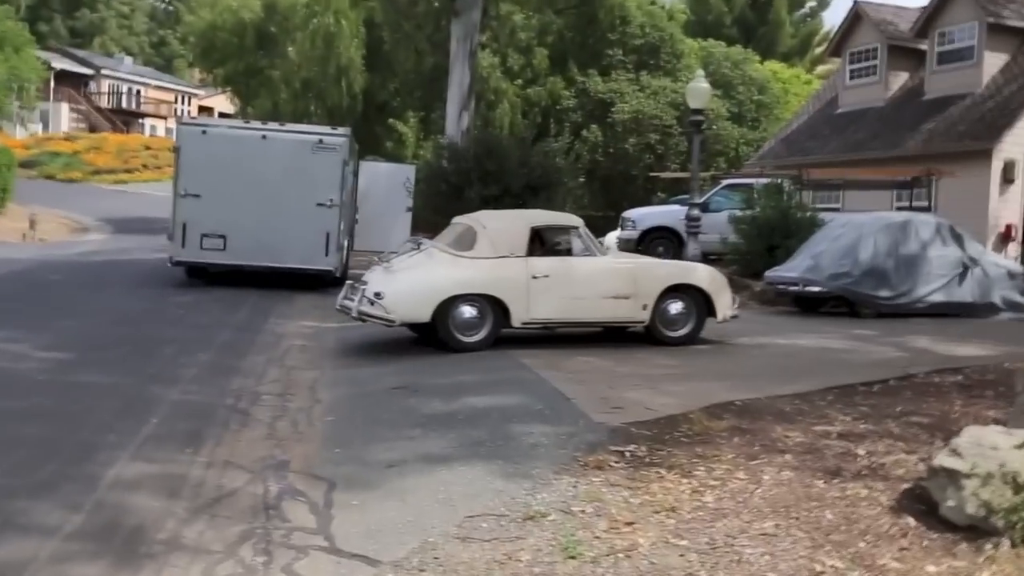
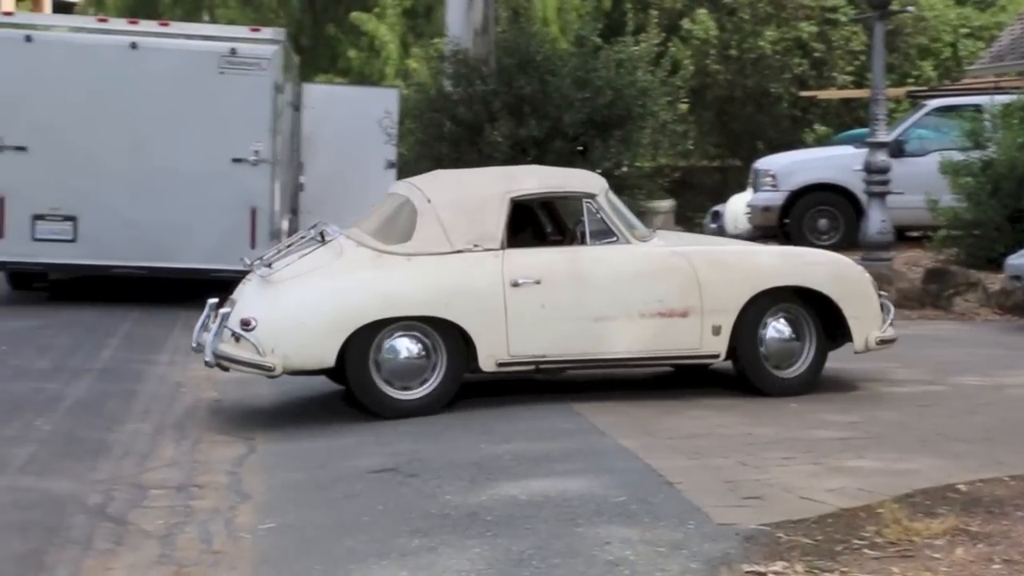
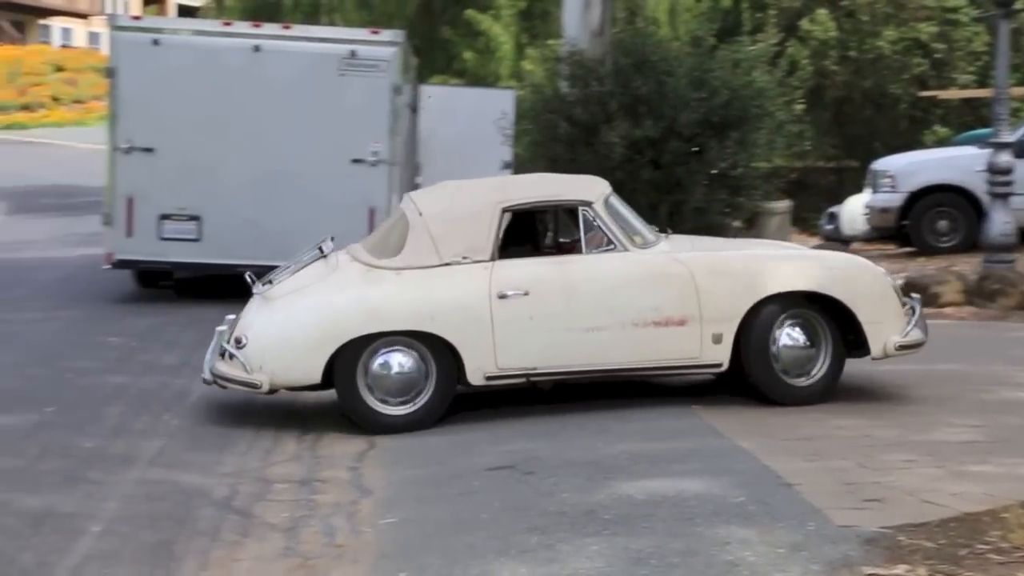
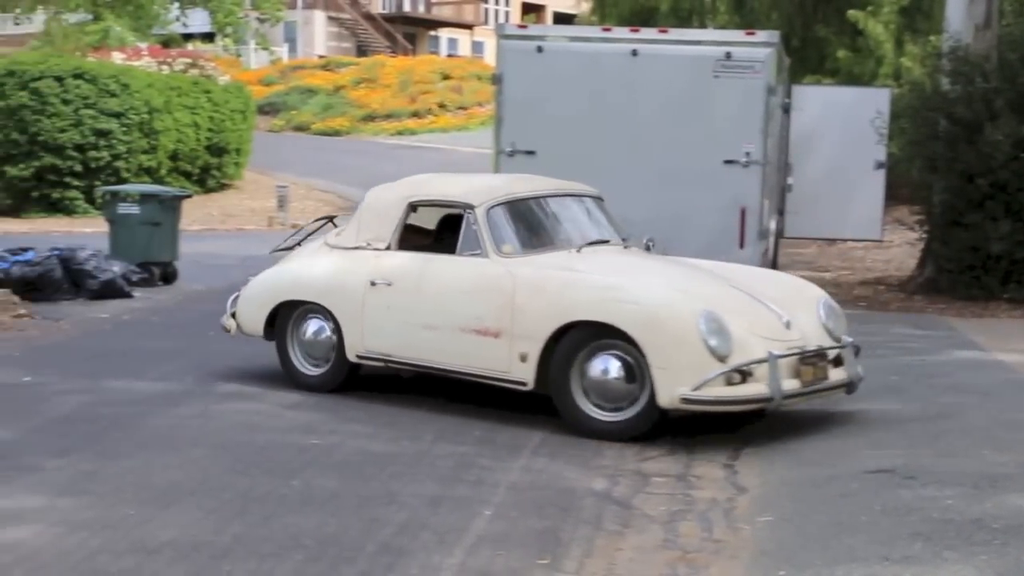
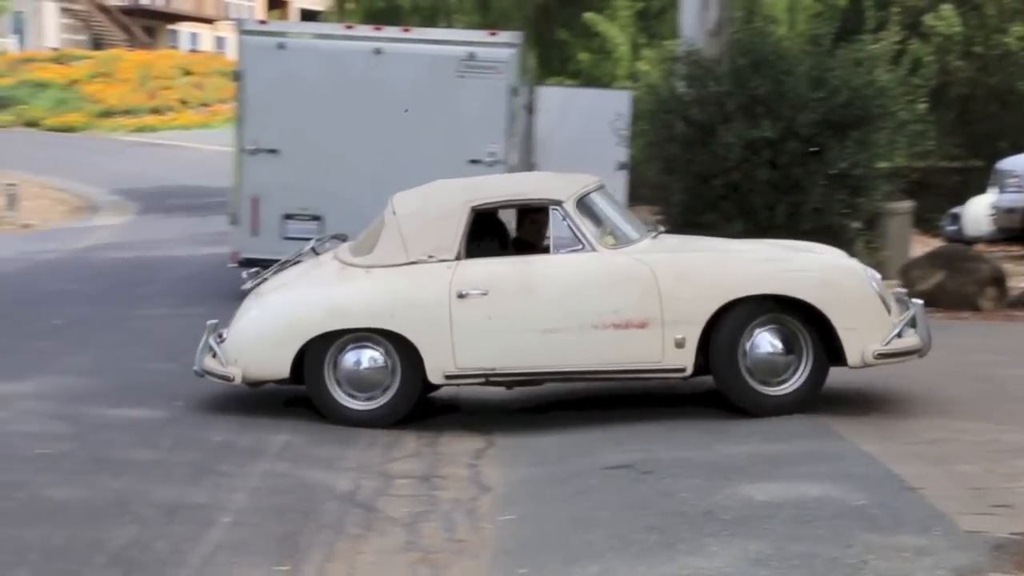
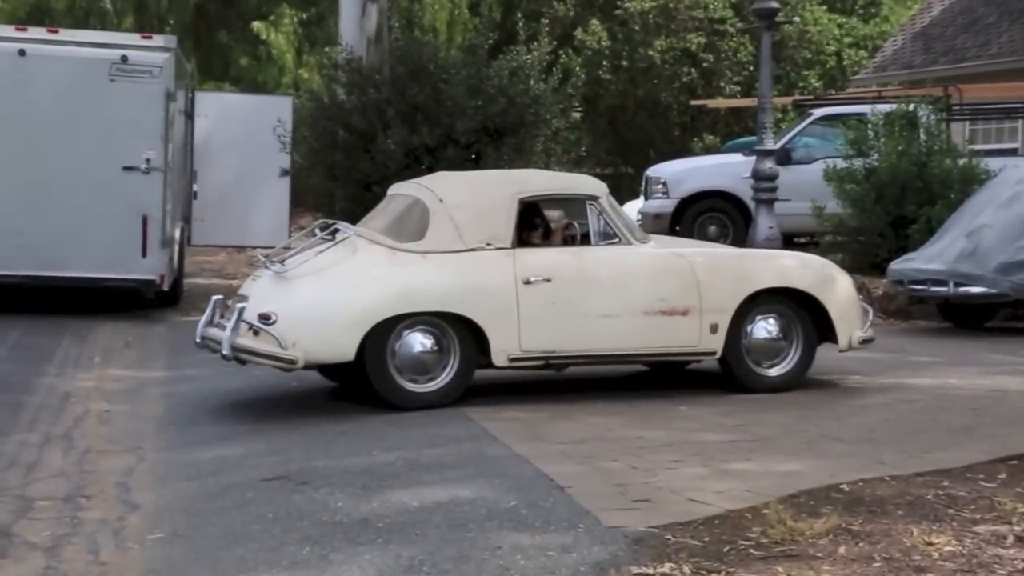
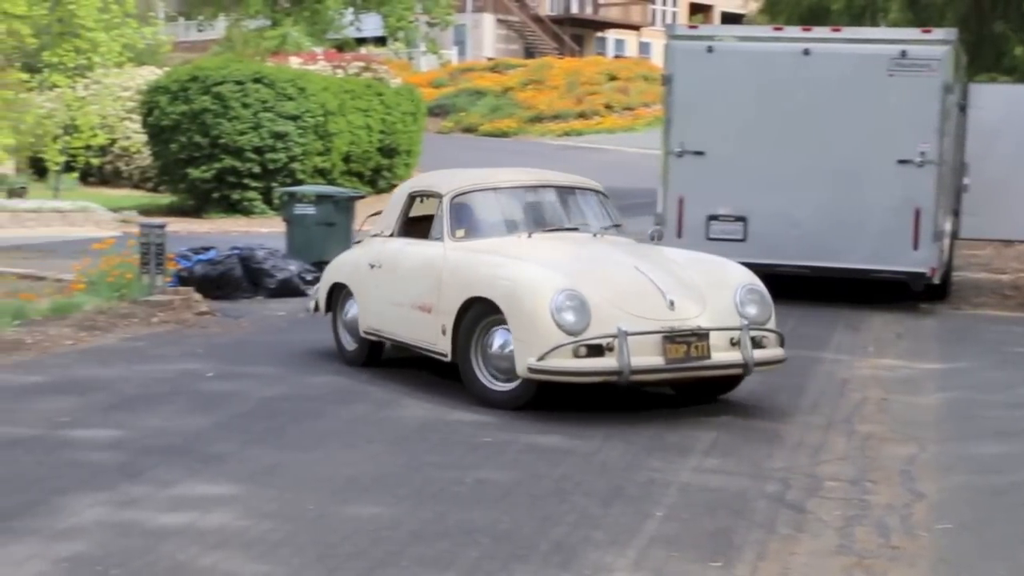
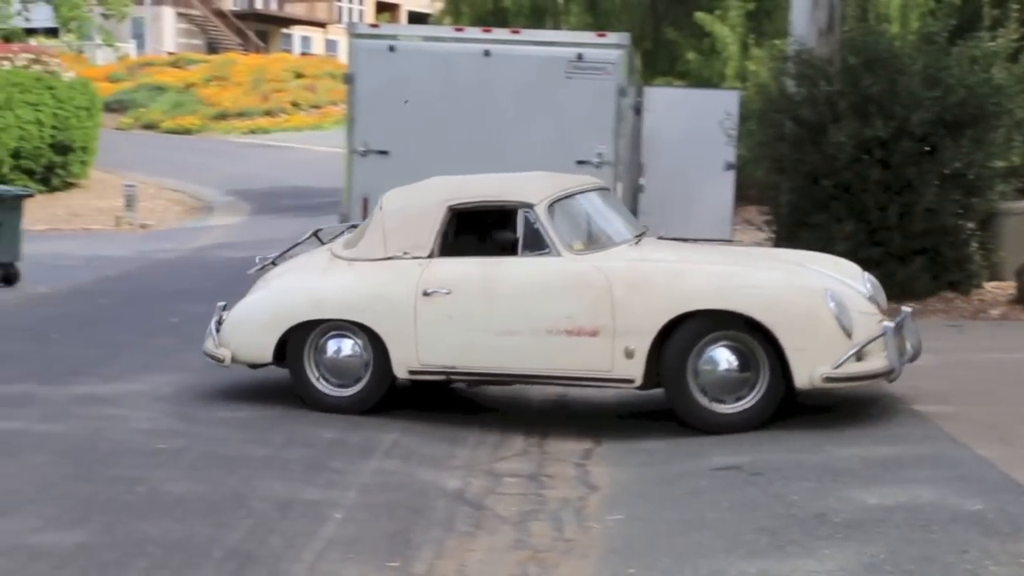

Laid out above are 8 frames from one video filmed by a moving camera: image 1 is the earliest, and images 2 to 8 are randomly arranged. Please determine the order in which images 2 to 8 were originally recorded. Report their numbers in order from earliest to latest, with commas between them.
6, 2, 3, 5, 8, 4, 7
